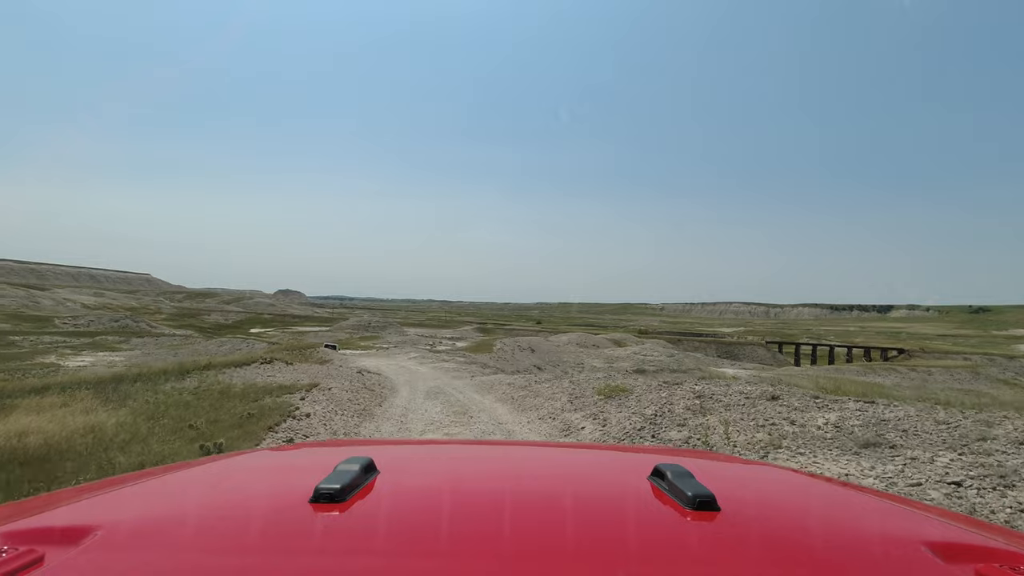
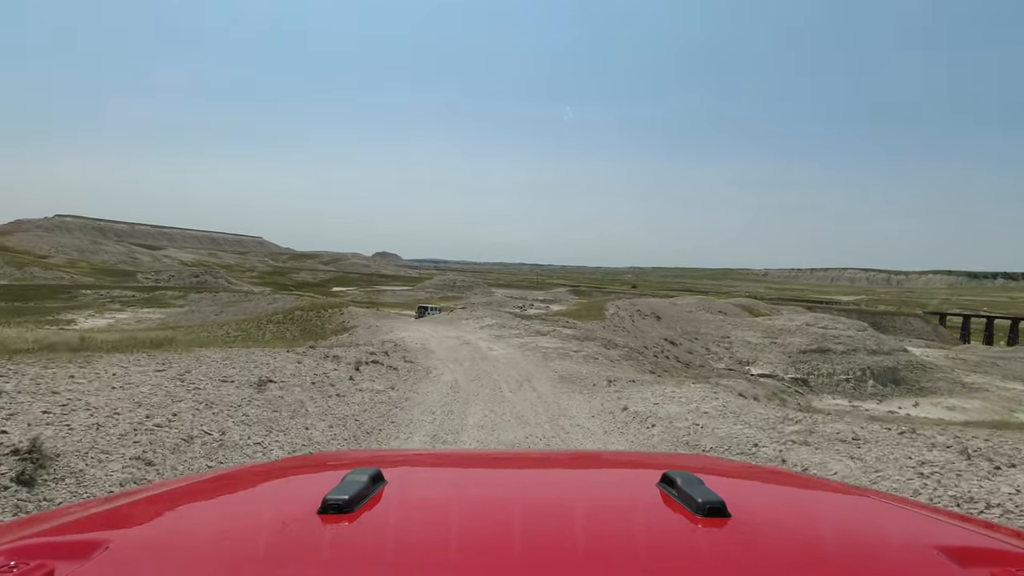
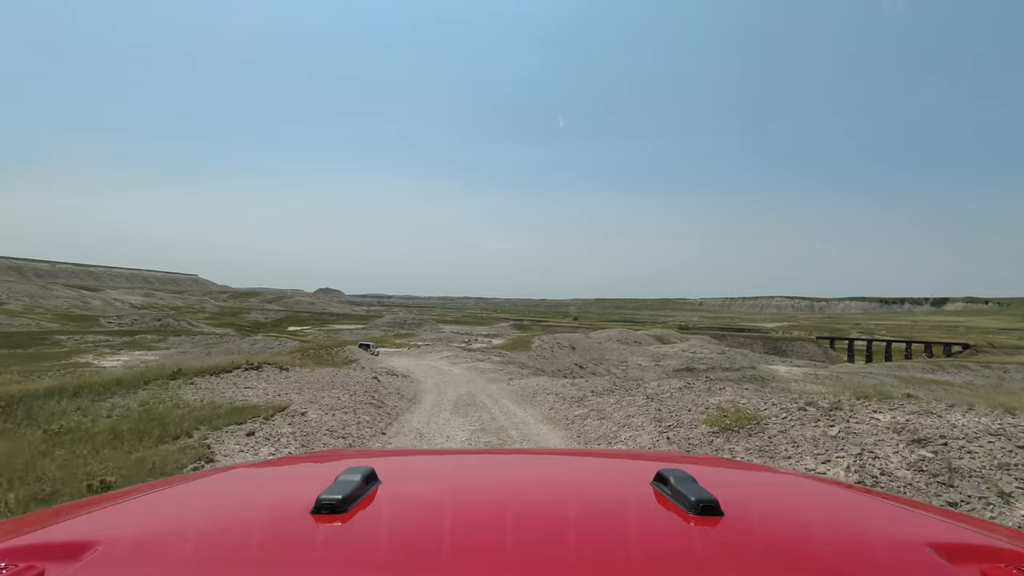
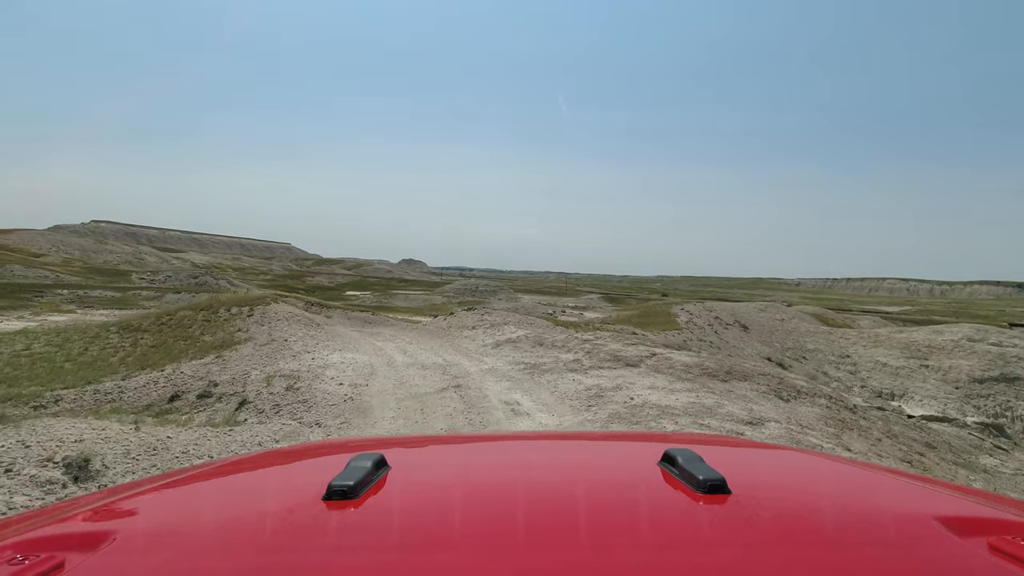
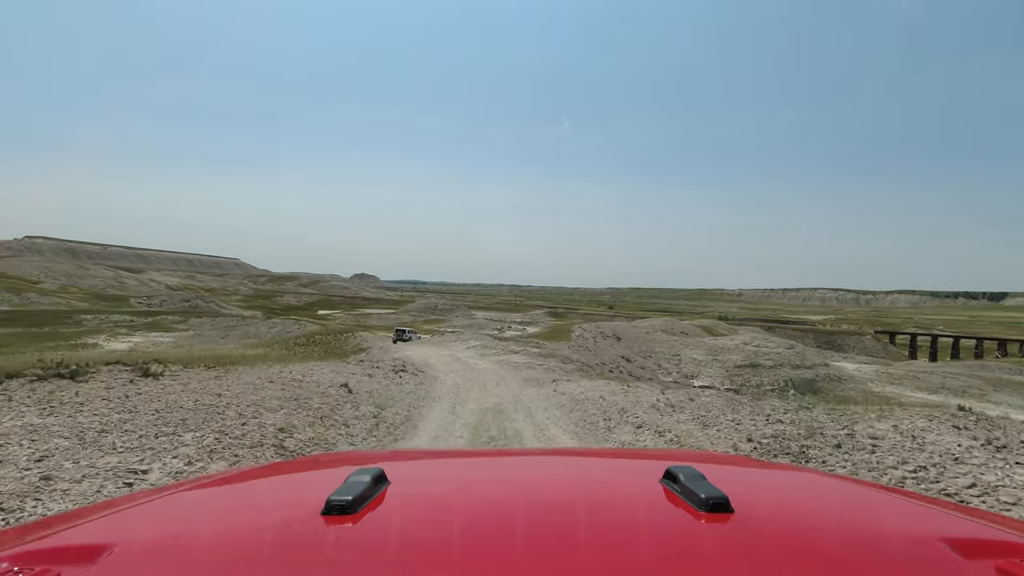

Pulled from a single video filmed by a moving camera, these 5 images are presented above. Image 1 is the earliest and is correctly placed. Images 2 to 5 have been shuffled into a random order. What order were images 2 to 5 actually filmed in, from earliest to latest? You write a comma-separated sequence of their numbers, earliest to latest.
3, 5, 2, 4
